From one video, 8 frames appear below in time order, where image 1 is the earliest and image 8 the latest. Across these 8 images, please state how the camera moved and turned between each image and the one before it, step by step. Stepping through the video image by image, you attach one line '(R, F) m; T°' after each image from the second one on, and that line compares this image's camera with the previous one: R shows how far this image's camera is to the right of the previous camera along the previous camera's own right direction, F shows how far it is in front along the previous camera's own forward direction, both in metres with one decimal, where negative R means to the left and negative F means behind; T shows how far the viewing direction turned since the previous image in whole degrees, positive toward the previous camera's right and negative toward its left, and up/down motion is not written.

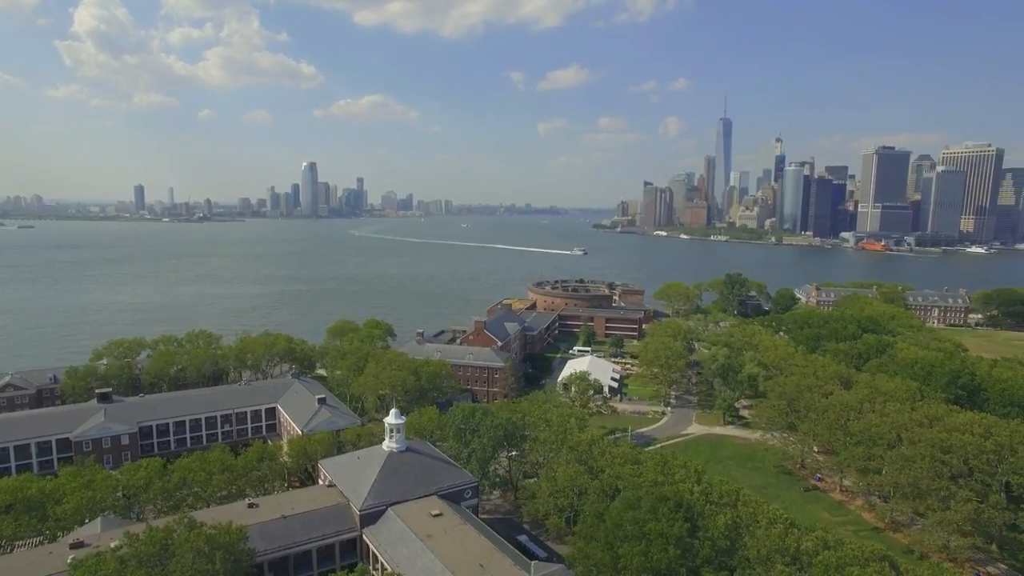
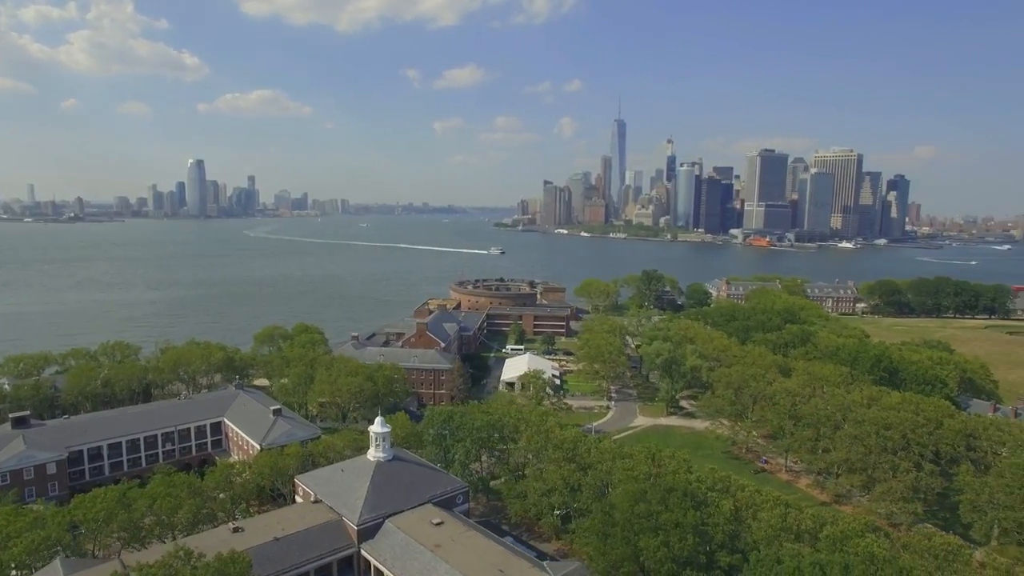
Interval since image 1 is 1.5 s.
(-3.9, +0.5) m; +9°
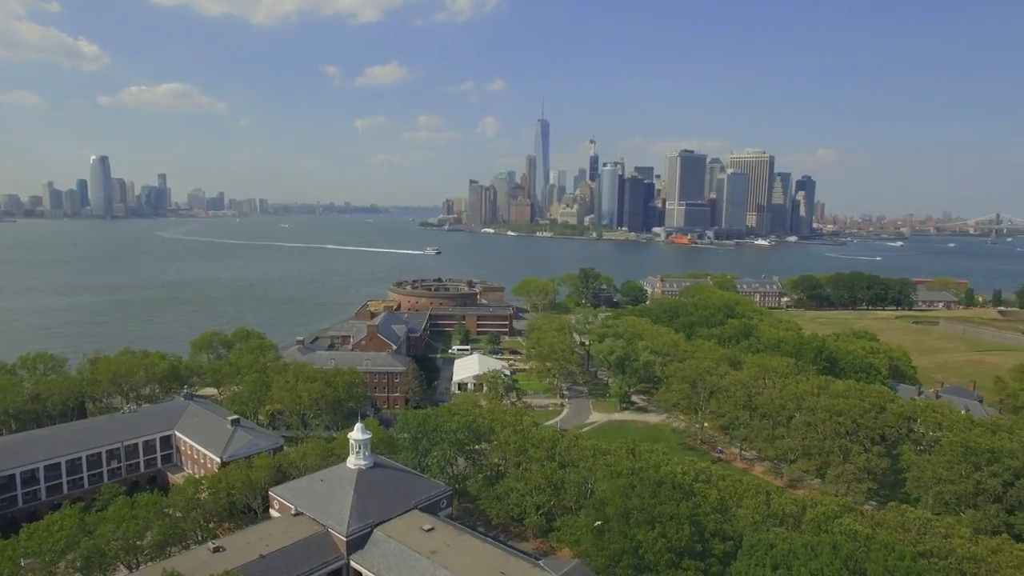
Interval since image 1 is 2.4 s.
(-2.5, +0.2) m; +7°
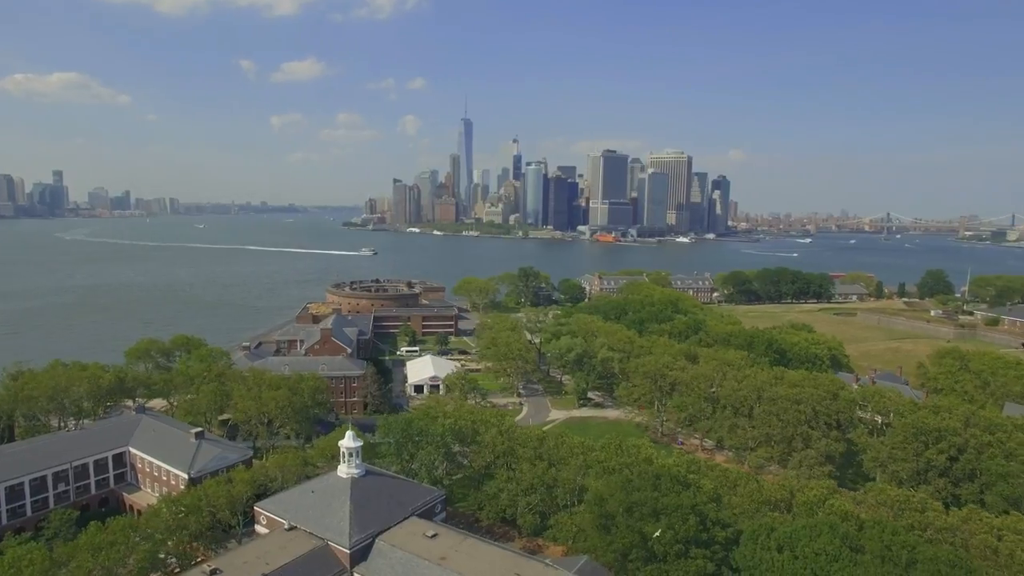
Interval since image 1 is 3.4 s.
(-3.0, +0.3) m; +7°
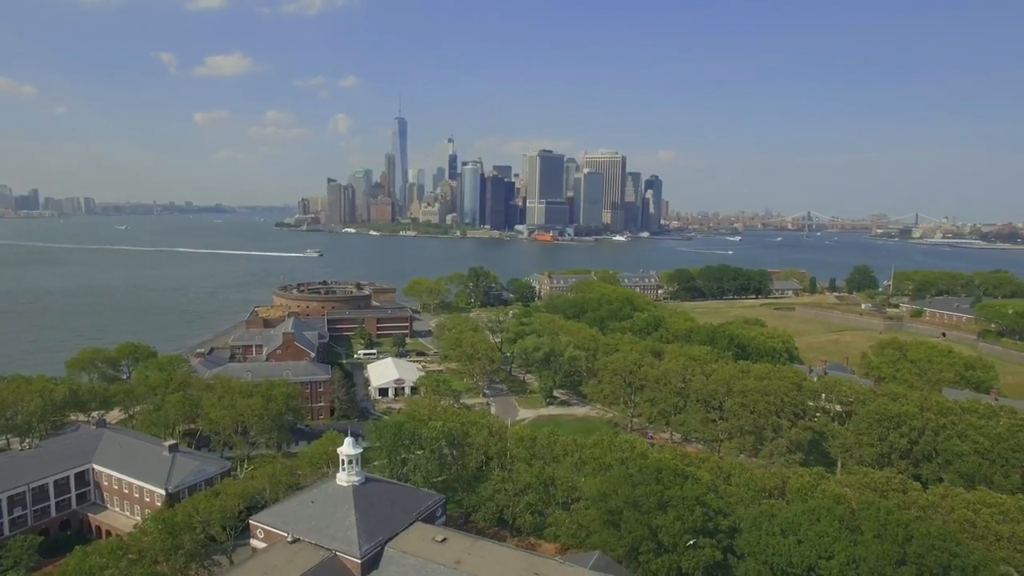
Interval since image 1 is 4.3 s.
(-2.7, +0.1) m; +6°
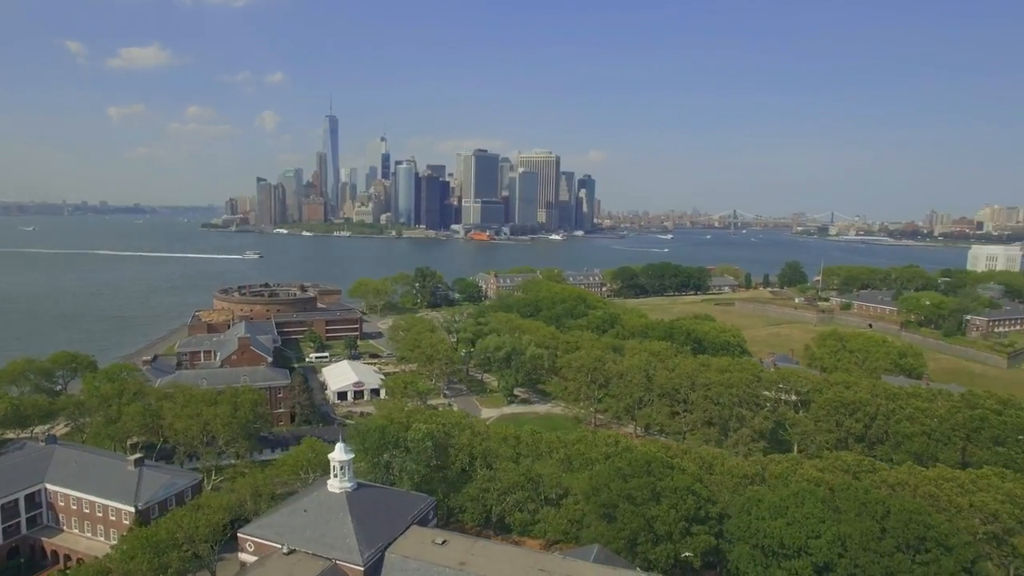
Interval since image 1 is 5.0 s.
(-2.3, 0.0) m; +6°
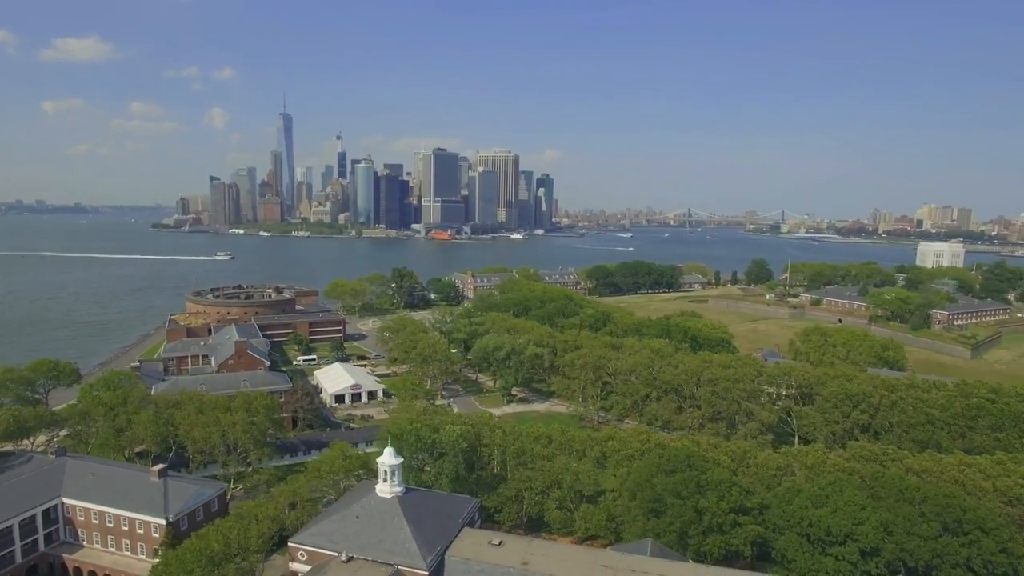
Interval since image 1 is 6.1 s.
(-3.6, +0.1) m; +4°
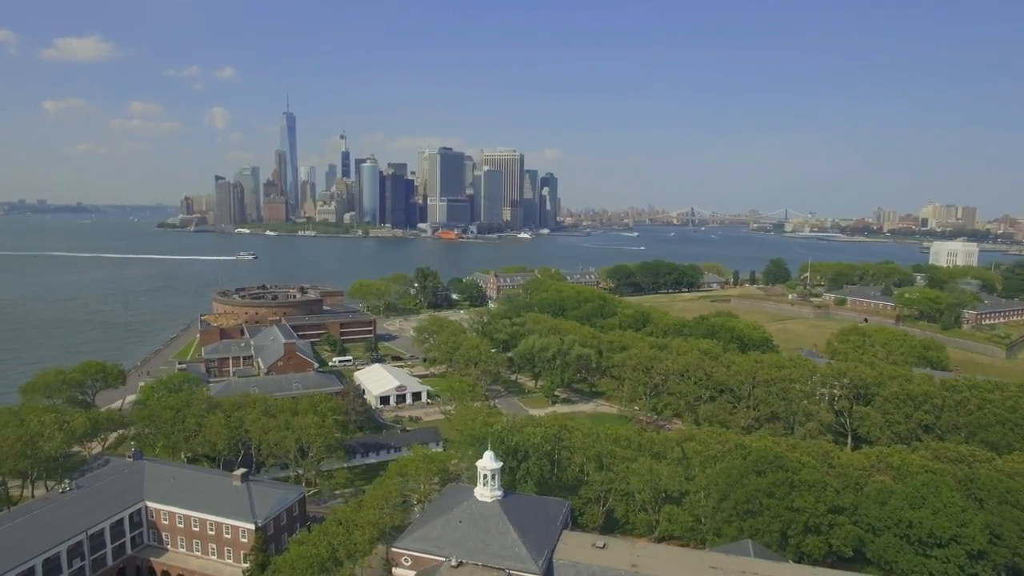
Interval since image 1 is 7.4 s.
(-3.8, +0.2) m; +1°
